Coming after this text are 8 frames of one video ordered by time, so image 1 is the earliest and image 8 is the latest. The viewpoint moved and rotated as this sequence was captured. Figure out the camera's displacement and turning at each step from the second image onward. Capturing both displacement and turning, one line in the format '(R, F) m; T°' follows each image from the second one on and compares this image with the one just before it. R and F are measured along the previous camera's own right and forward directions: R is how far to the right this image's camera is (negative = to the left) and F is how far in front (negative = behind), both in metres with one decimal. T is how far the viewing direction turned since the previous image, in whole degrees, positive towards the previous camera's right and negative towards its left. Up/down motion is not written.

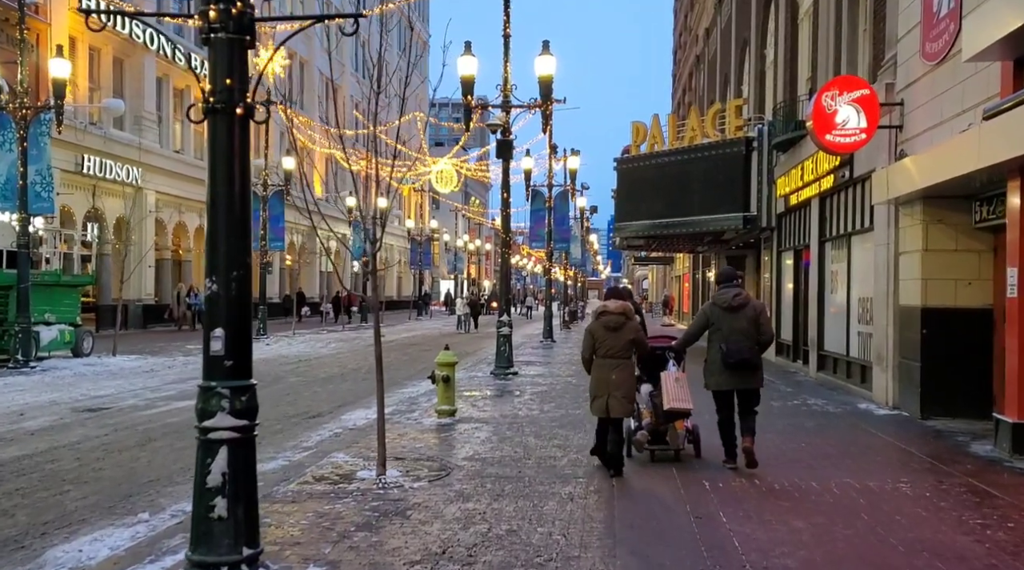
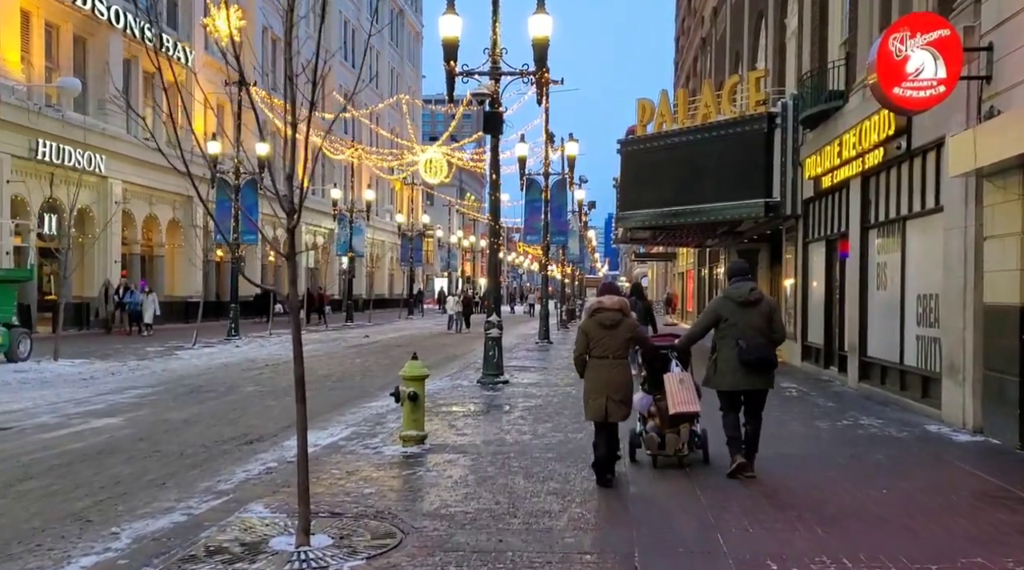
(+0.1, +2.5) m; 0°
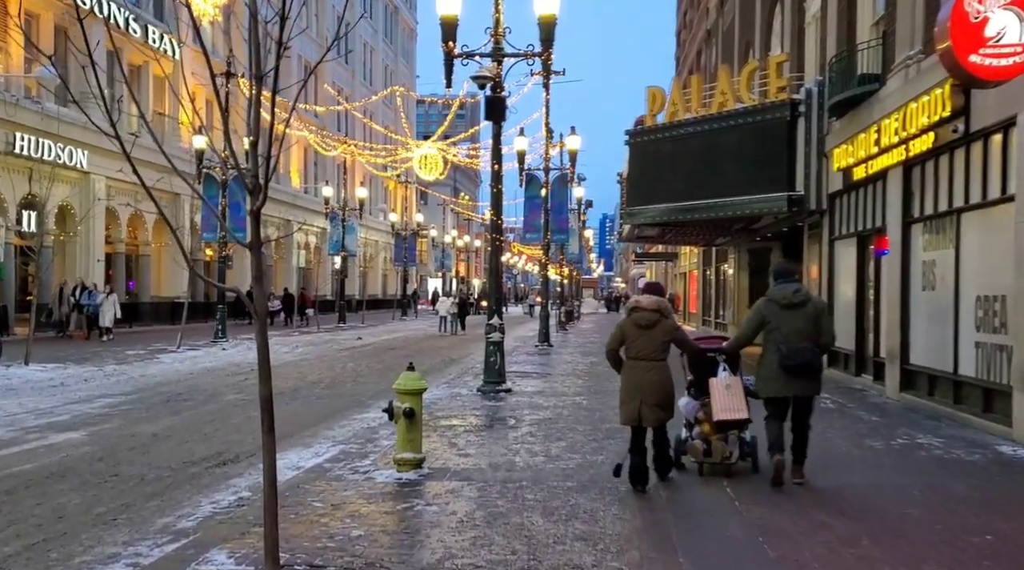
(-0.1, +1.3) m; 0°
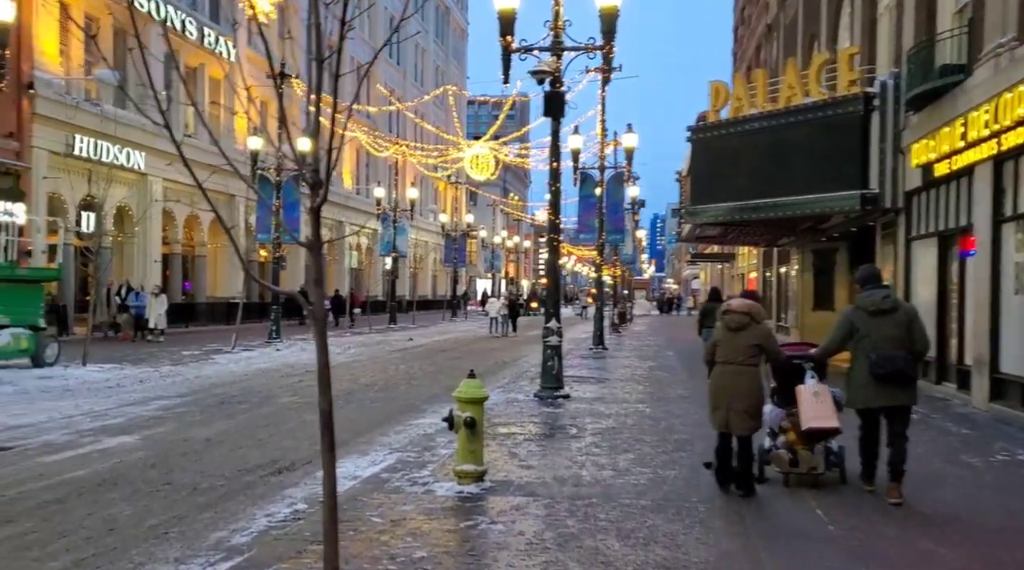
(-0.1, +0.4) m; -3°
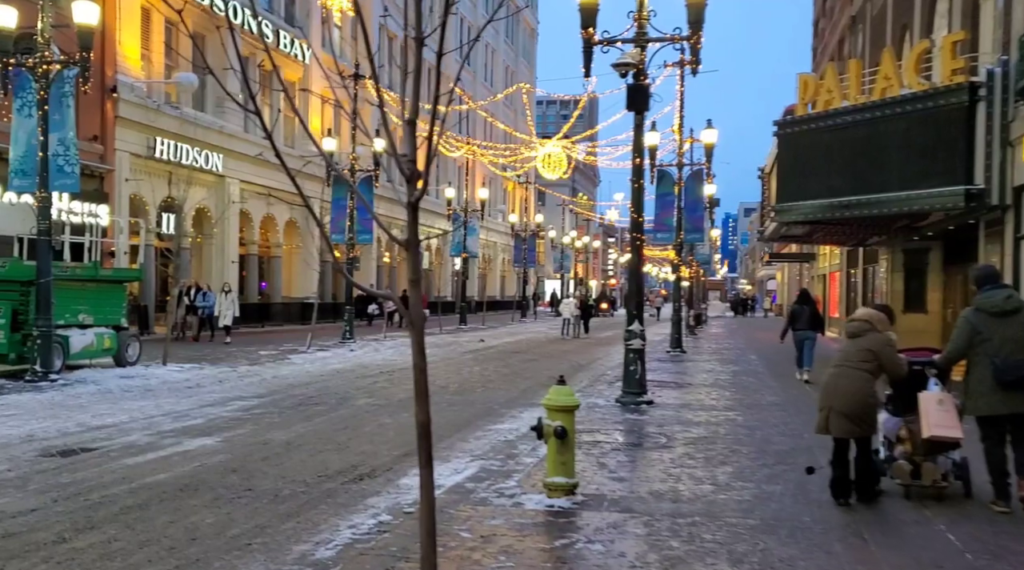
(-0.2, +0.4) m; -4°
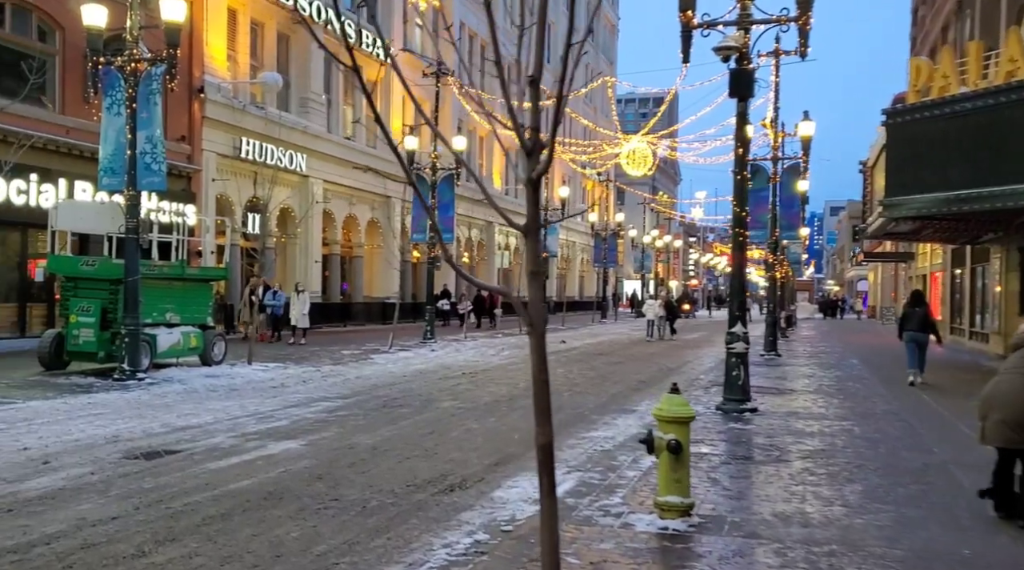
(-0.2, +0.6) m; -4°
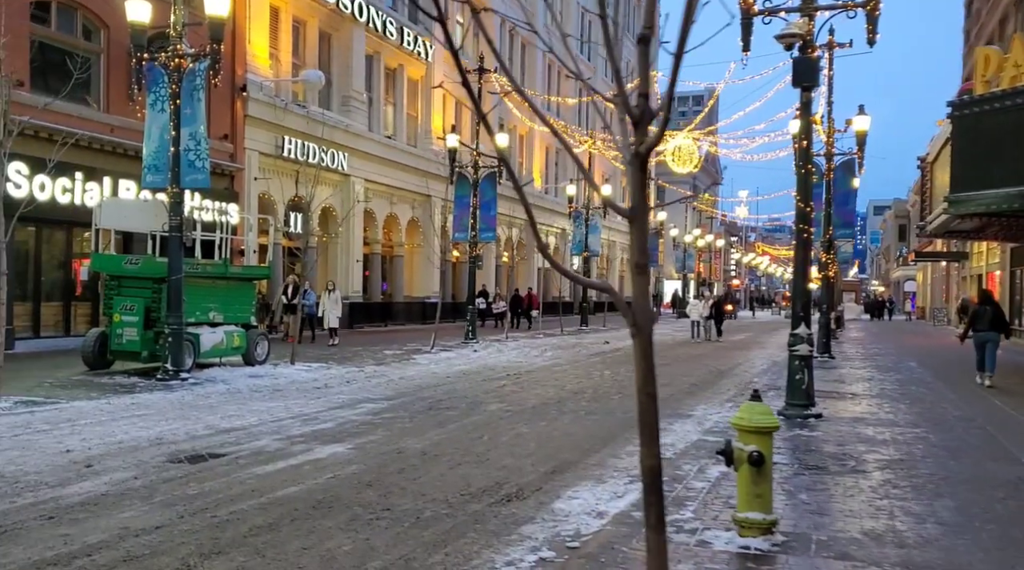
(-0.2, +0.4) m; -2°
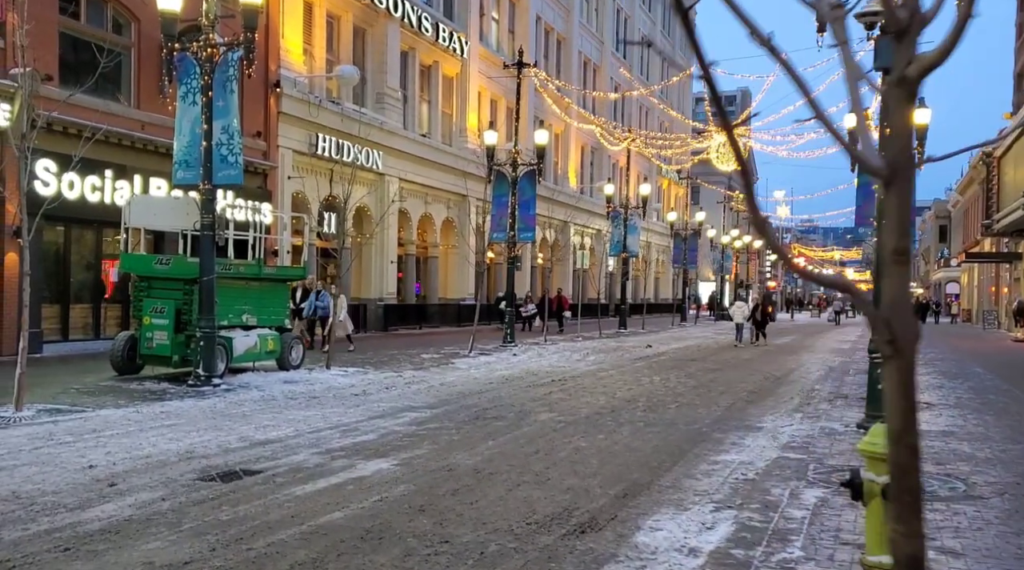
(-0.3, +1.0) m; -2°
